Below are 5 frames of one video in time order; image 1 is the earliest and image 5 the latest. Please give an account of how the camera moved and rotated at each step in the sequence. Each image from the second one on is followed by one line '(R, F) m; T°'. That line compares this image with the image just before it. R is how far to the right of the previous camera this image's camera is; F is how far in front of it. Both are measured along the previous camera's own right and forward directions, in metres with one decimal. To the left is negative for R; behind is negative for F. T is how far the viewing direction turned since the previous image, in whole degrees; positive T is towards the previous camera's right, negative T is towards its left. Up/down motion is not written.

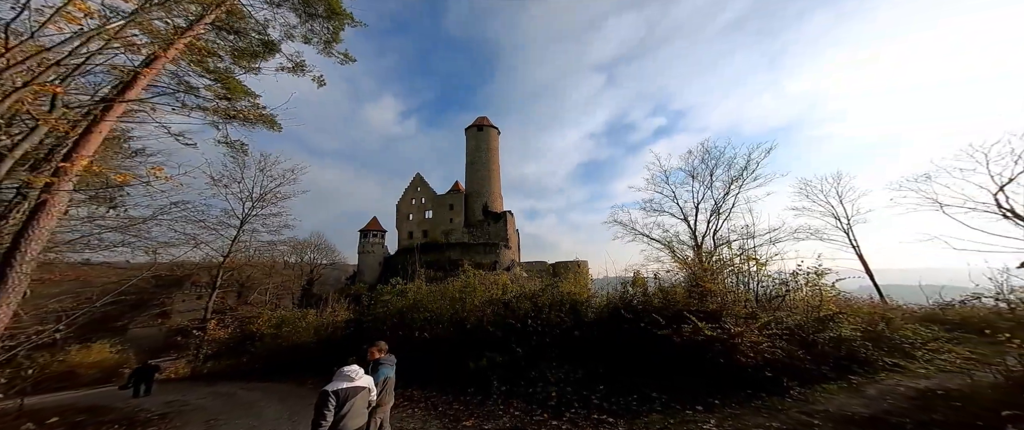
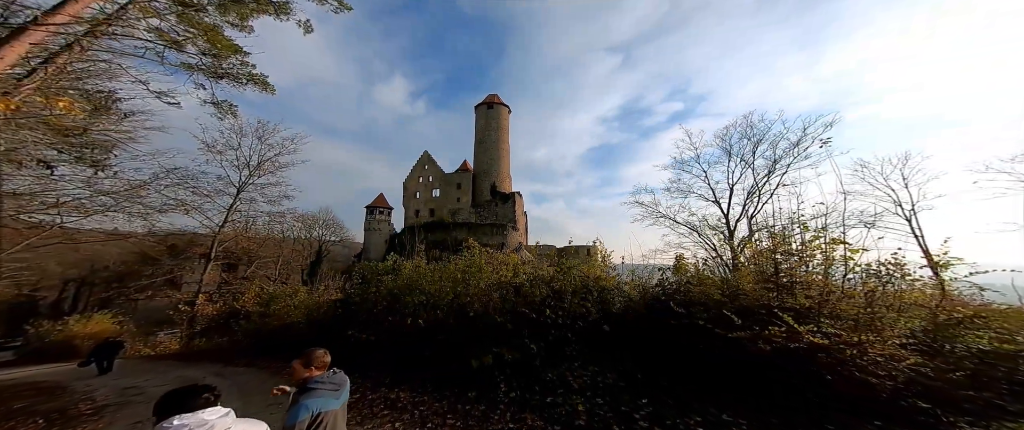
(-0.1, +1.5) m; -2°
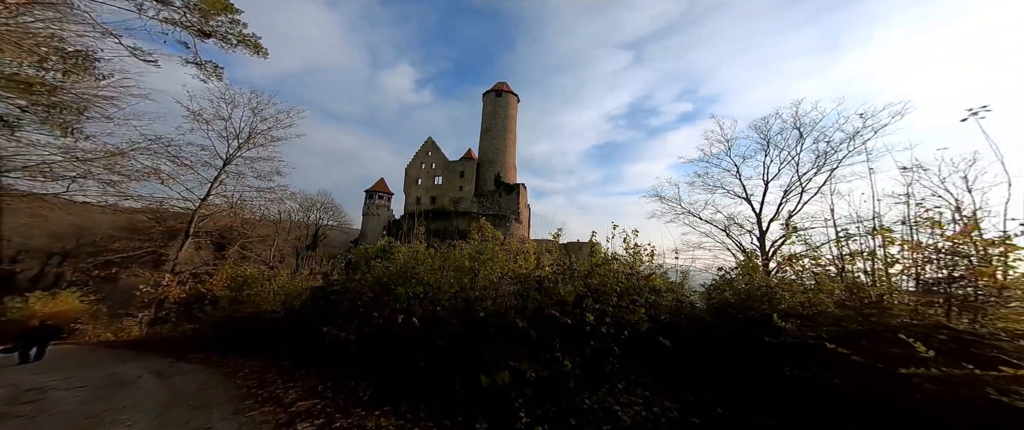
(-0.4, +1.5) m; 0°
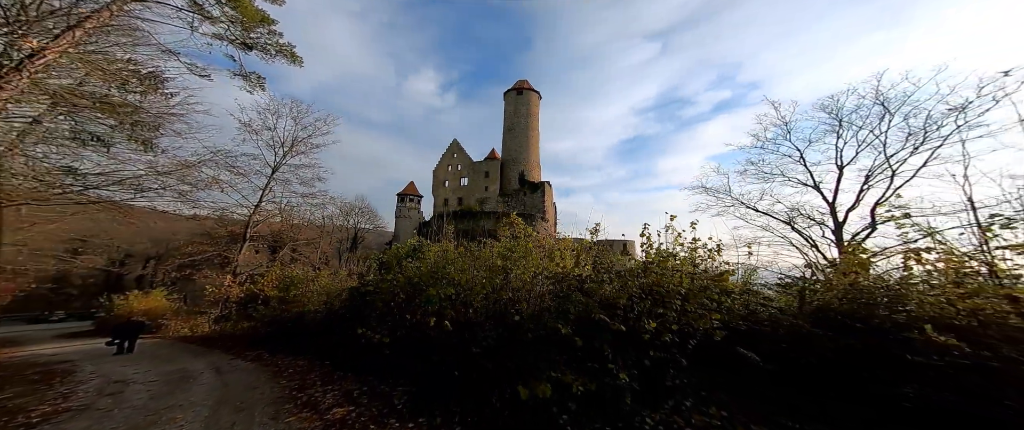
(0.0, +0.4) m; -6°
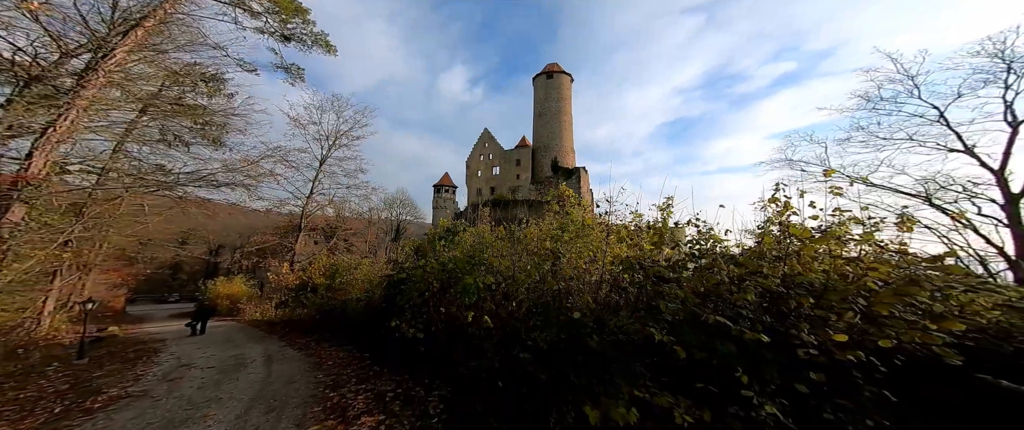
(-0.2, +1.0) m; -8°
